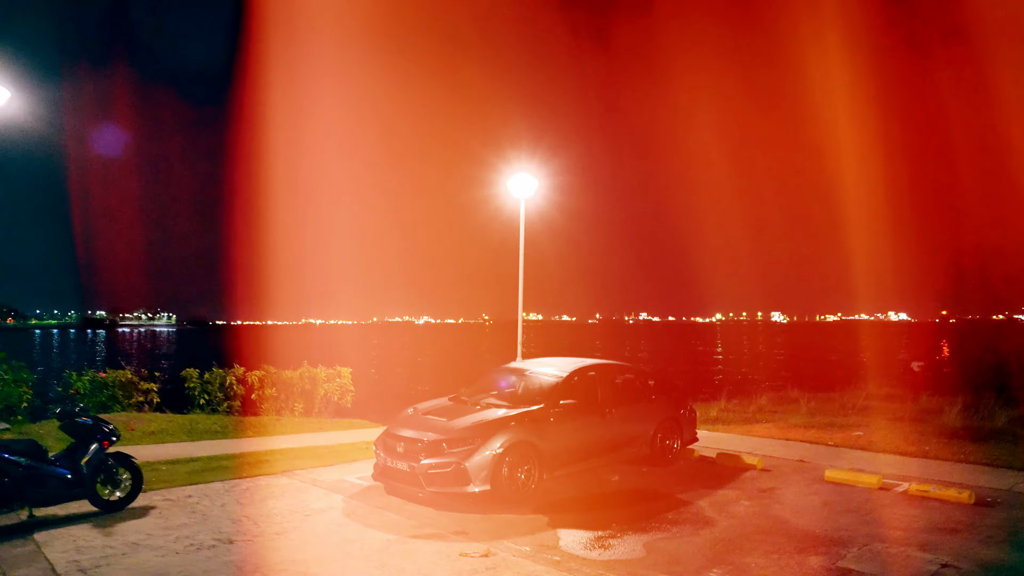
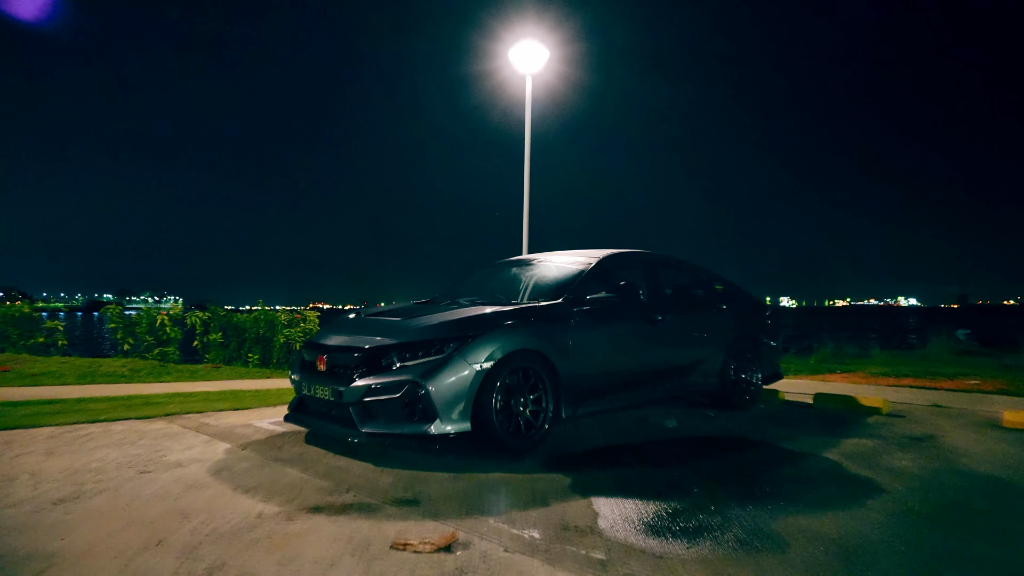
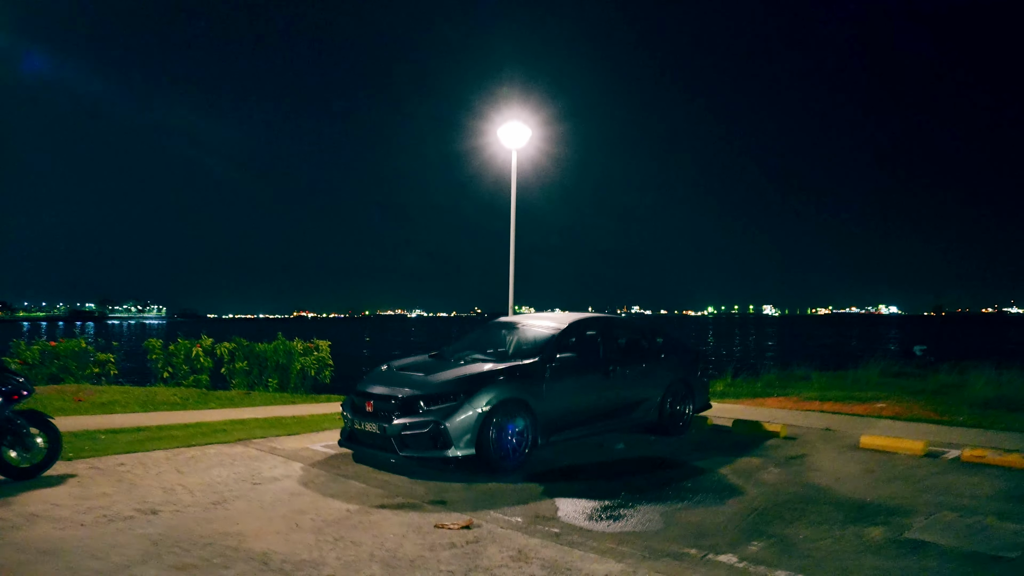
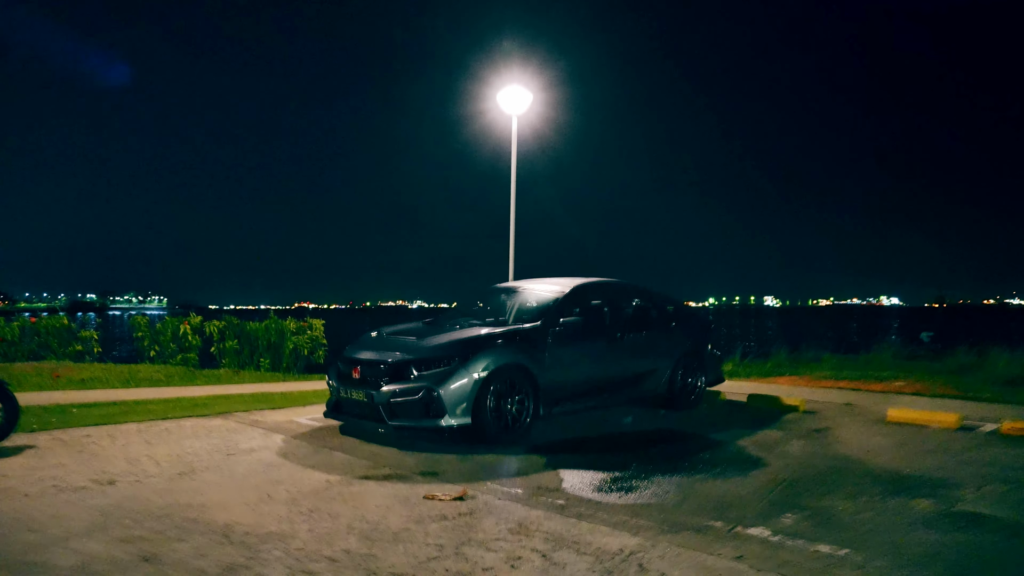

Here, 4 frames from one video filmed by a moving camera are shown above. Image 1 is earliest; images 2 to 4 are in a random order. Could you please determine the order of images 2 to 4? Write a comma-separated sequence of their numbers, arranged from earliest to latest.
3, 4, 2
